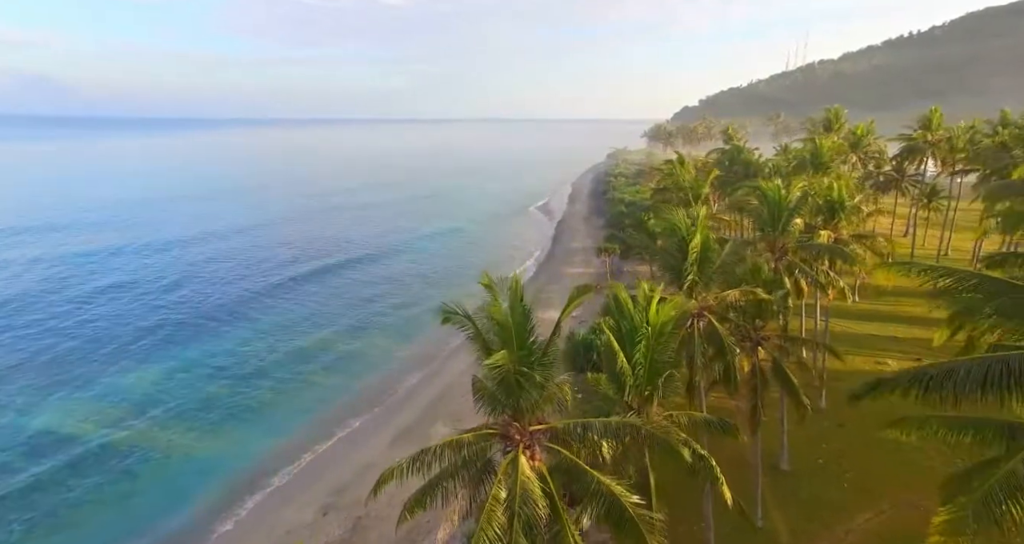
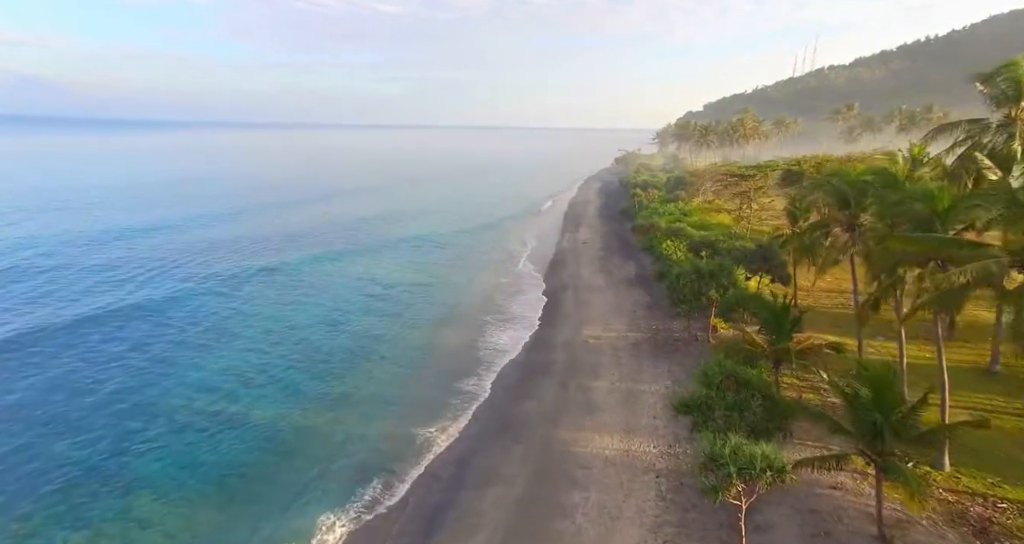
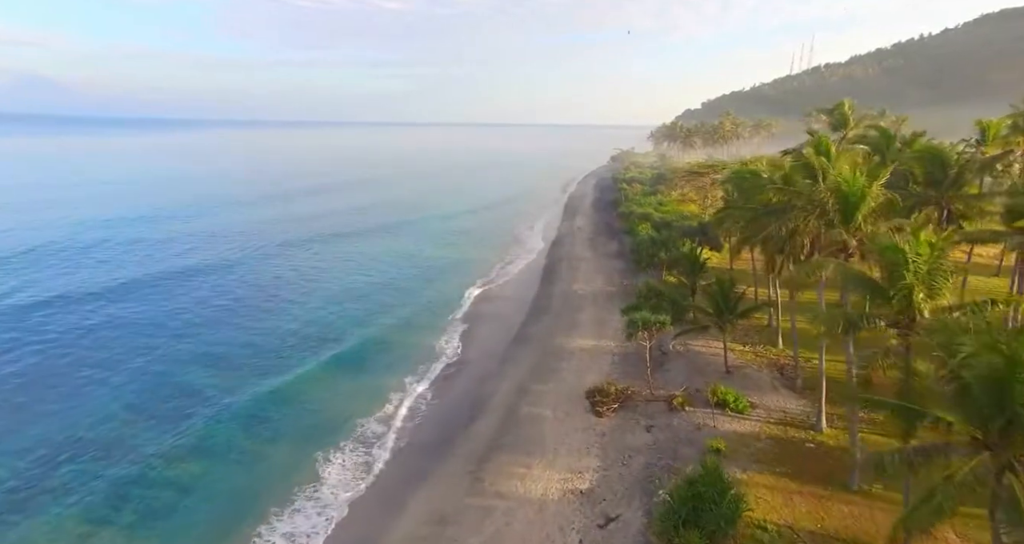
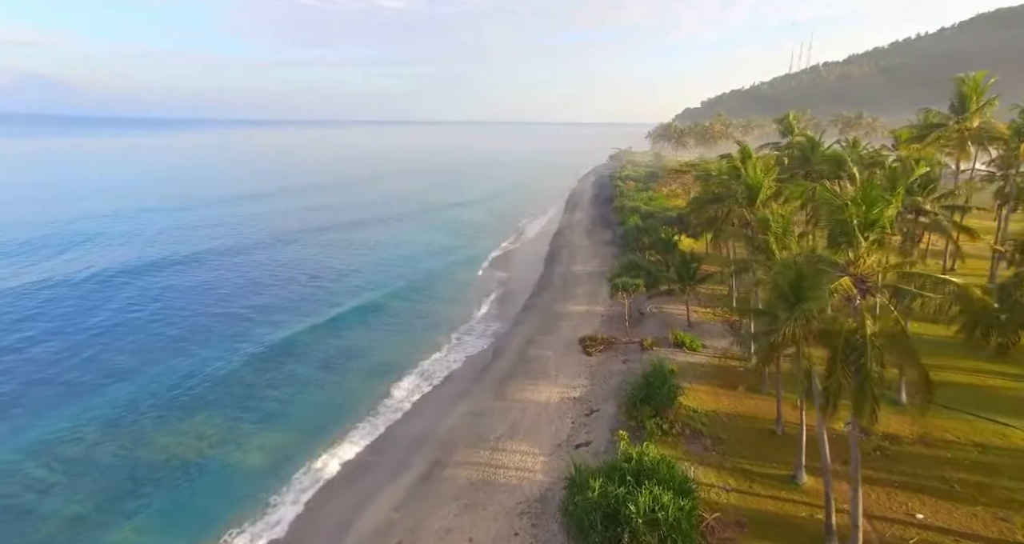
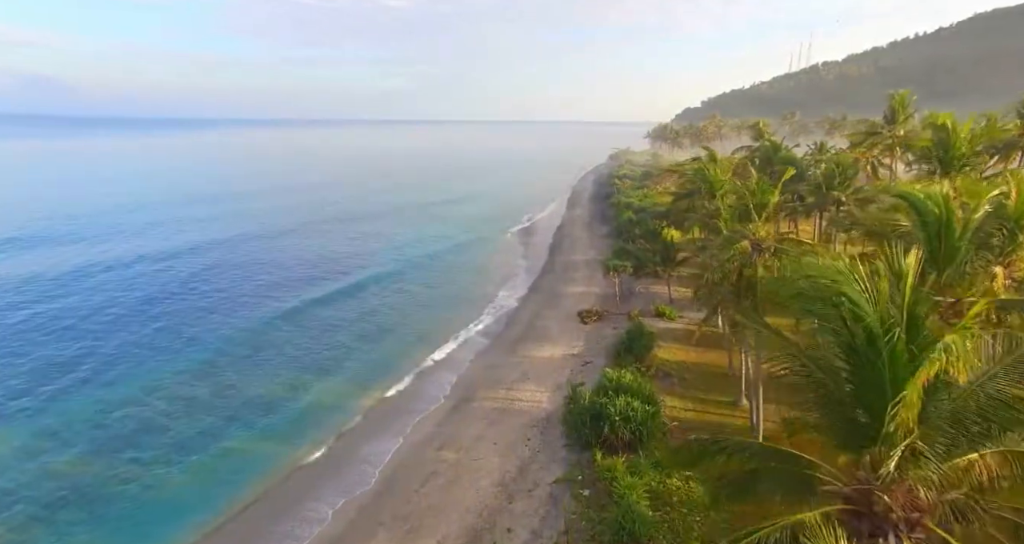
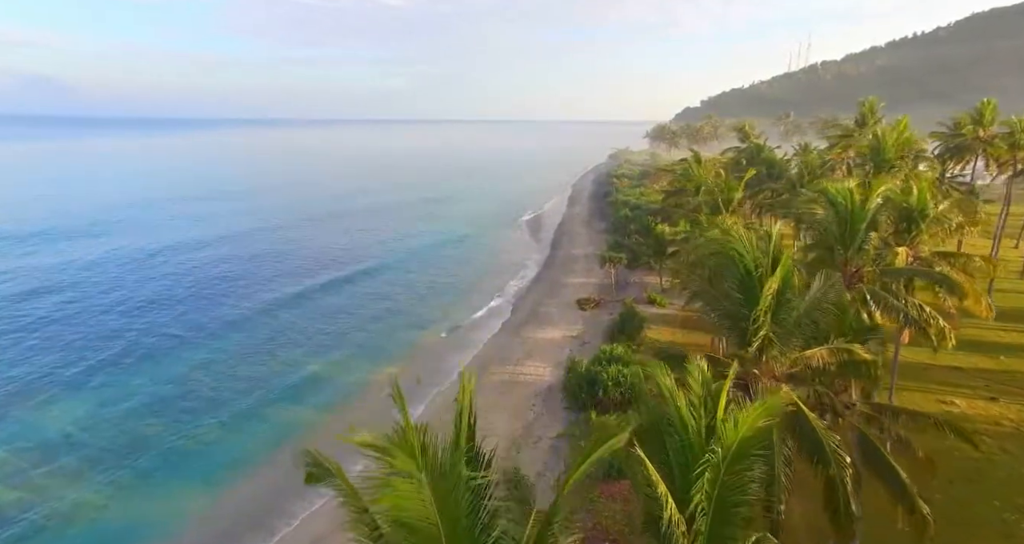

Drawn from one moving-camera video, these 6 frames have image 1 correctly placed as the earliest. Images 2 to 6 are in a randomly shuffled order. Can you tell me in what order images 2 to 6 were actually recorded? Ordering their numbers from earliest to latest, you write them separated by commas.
6, 5, 4, 3, 2
